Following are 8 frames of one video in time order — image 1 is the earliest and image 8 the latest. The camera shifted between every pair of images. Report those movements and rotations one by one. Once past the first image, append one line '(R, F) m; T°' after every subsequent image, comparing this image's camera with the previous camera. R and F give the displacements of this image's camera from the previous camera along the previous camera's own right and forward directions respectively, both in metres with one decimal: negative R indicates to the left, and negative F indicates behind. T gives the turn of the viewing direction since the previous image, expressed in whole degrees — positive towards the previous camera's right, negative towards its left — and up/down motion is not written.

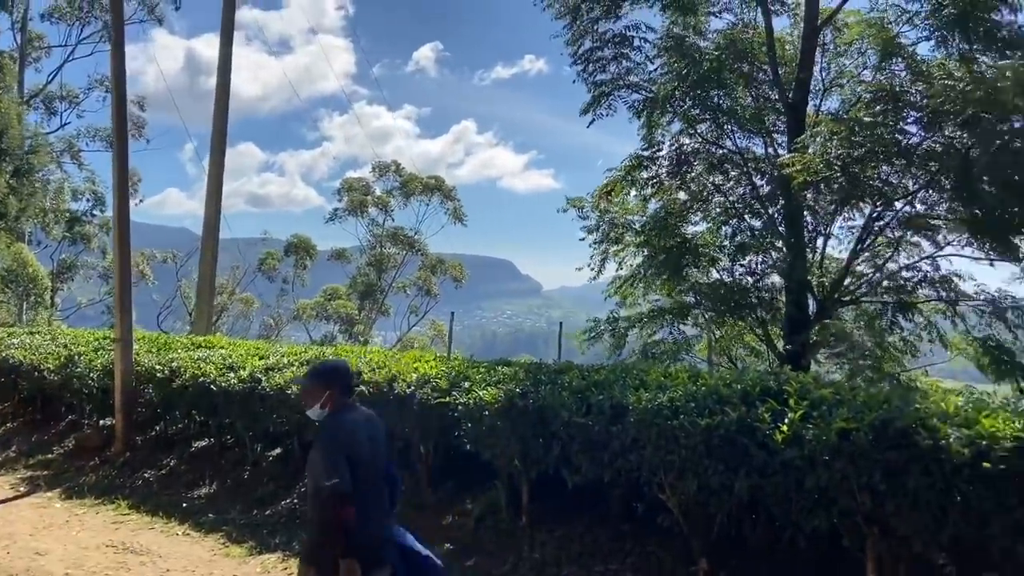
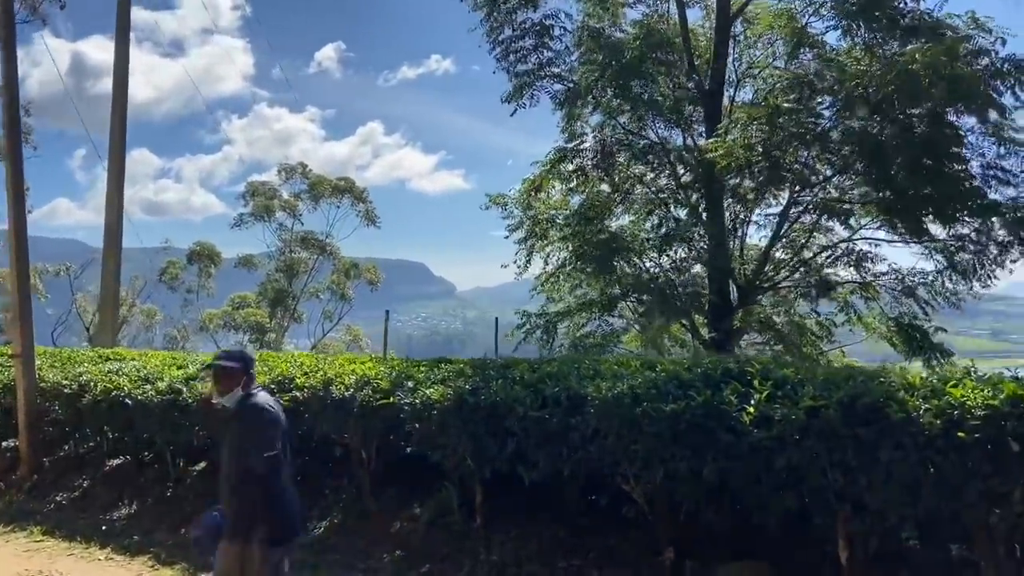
(-0.2, +0.2) m; +6°
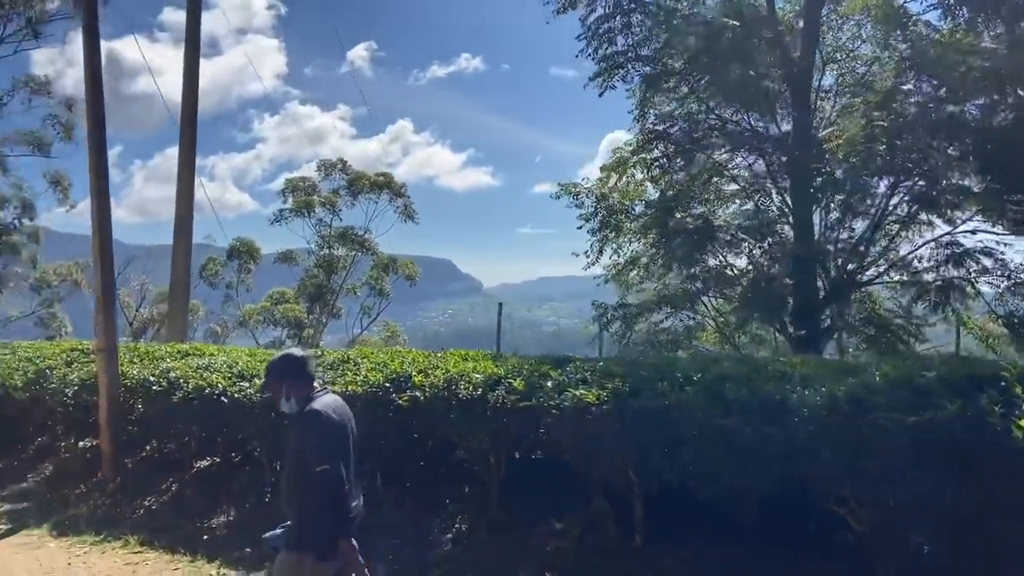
(-0.9, +0.6) m; -2°
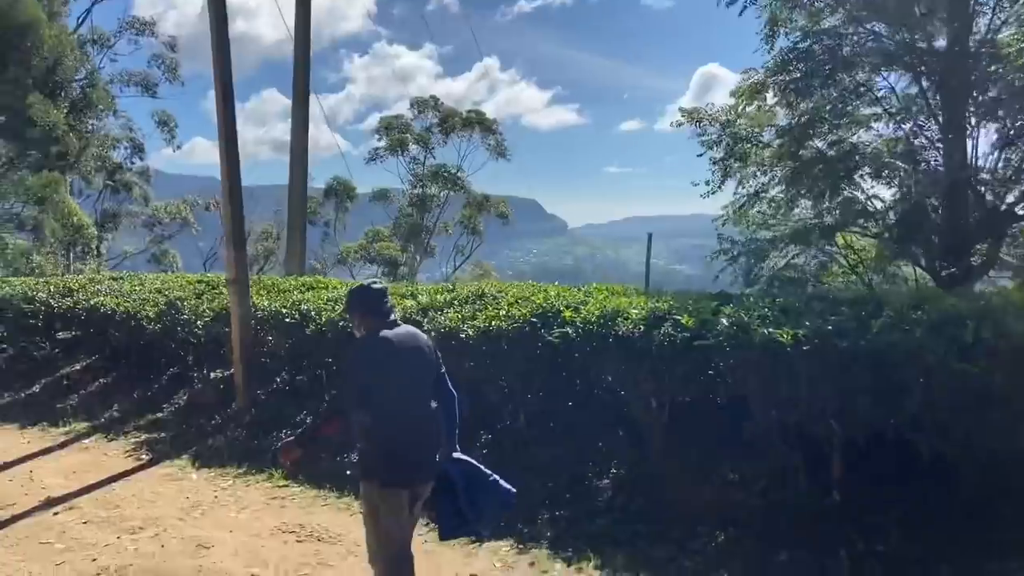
(-0.5, +0.5) m; -6°
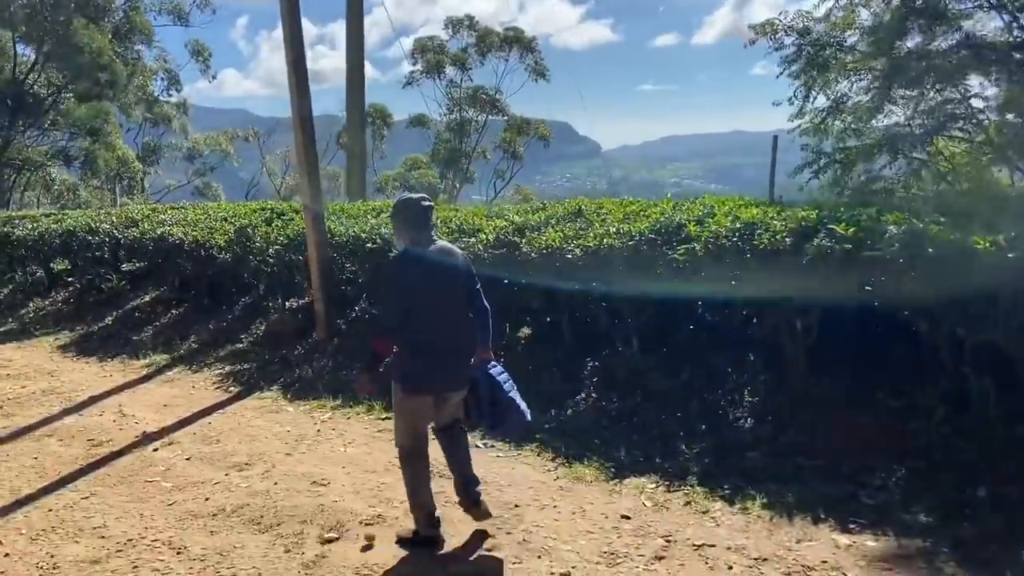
(-0.6, +0.5) m; -3°
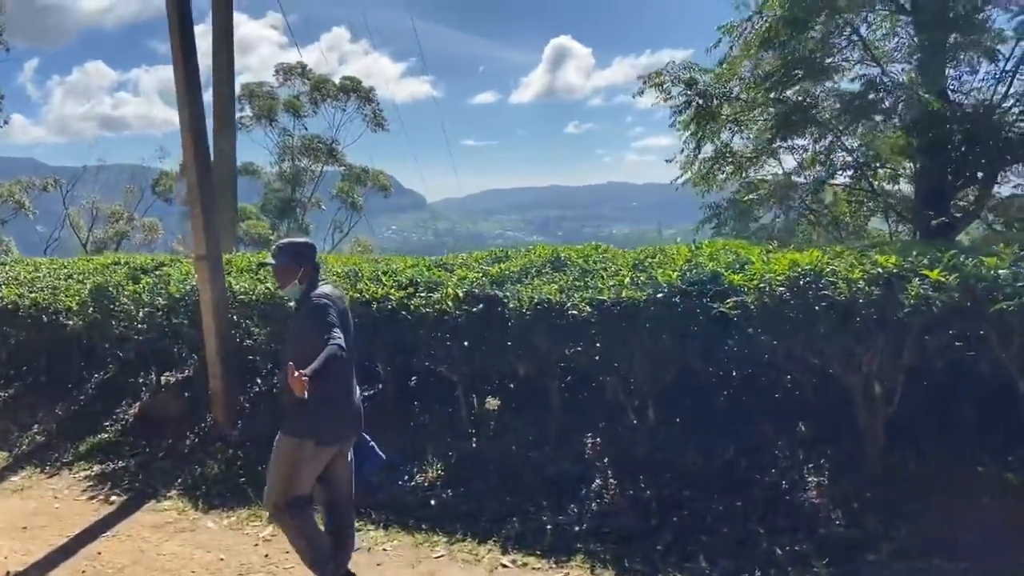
(-1.0, +1.2) m; +12°
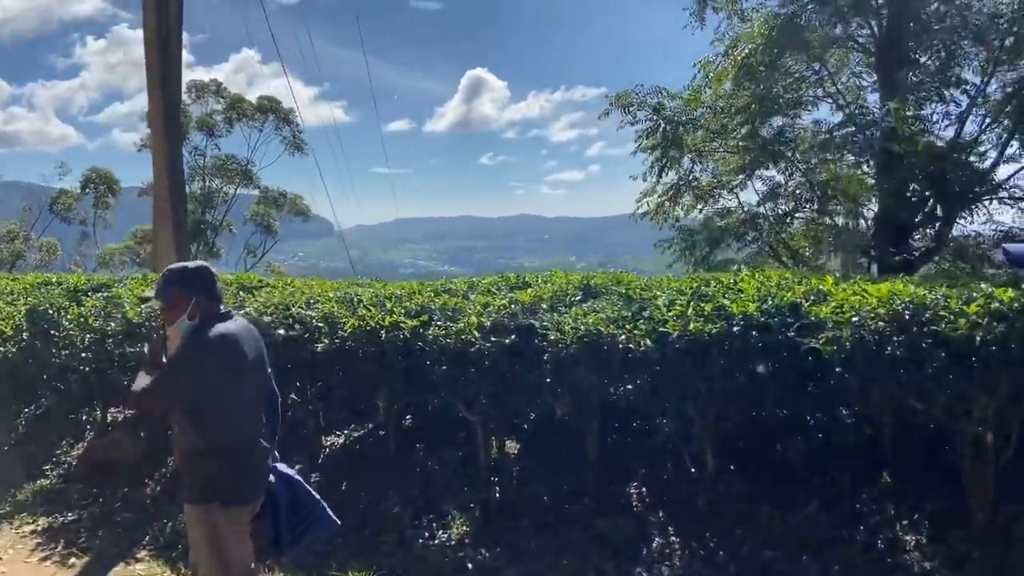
(-0.7, +0.6) m; +6°
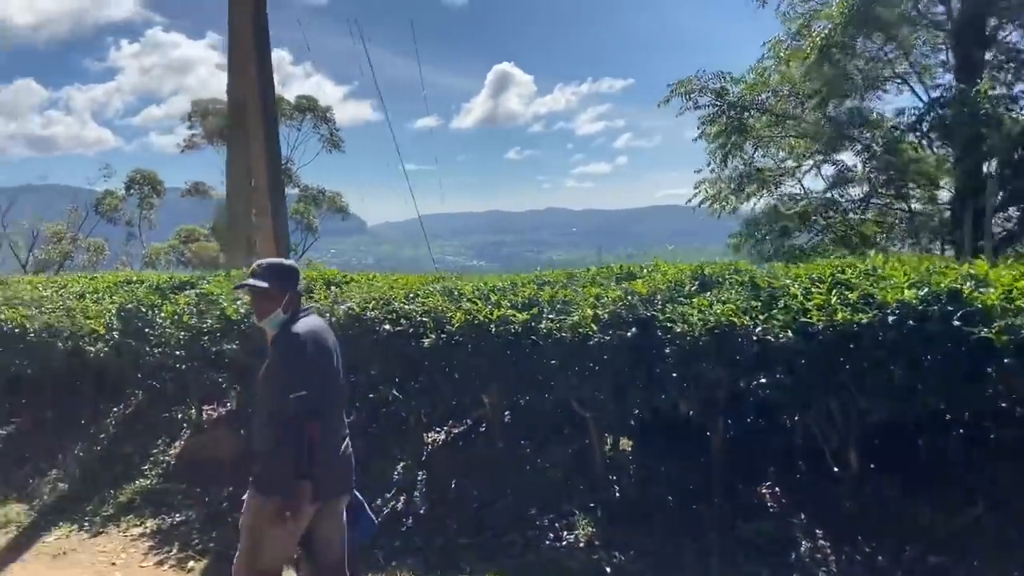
(-0.5, +0.2) m; -2°
